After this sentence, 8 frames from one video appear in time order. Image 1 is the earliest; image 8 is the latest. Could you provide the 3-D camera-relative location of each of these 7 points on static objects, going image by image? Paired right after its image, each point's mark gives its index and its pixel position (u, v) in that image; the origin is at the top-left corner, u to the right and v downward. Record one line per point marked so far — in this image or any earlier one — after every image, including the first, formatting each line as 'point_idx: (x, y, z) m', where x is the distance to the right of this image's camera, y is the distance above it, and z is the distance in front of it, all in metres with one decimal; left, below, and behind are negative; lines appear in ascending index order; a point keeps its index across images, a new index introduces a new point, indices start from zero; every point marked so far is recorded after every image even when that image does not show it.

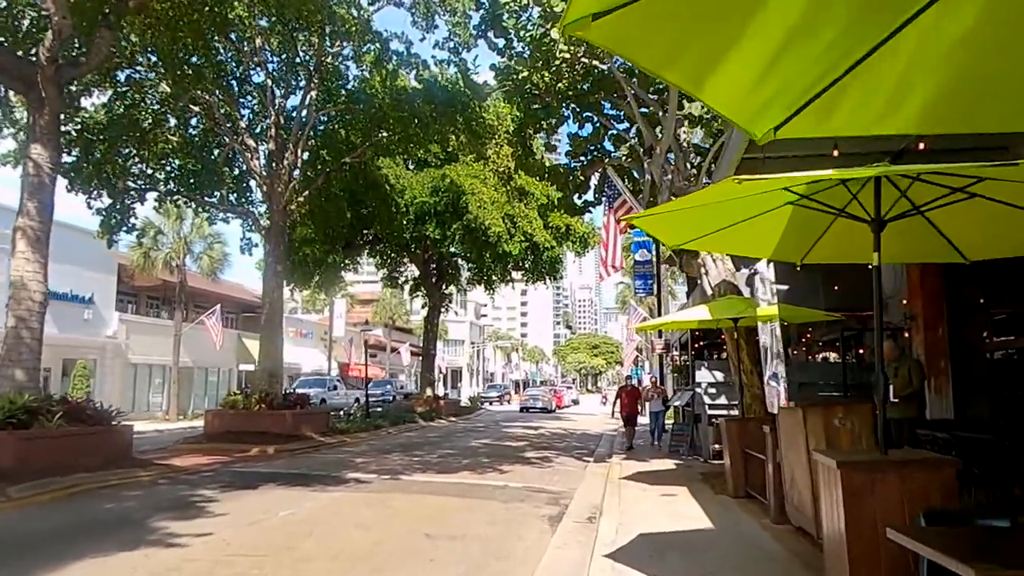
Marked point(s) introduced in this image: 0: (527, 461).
0: (+0.3, -4.0, +17.3) m
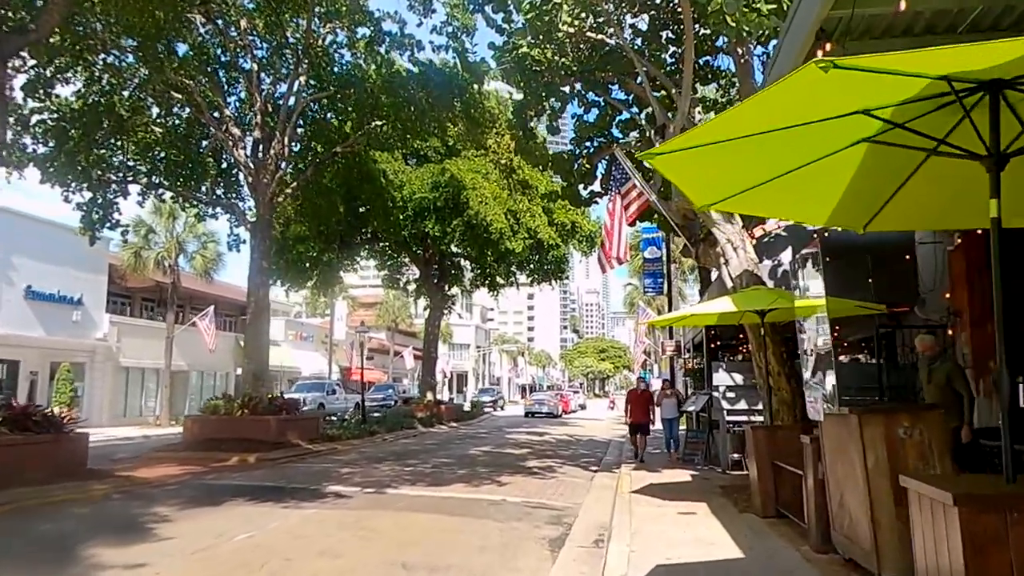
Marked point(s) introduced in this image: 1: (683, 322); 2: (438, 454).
0: (+0.3, -3.9, +15.9) m
1: (+2.5, -0.5, +11.0) m
2: (-1.9, -4.3, +19.3) m
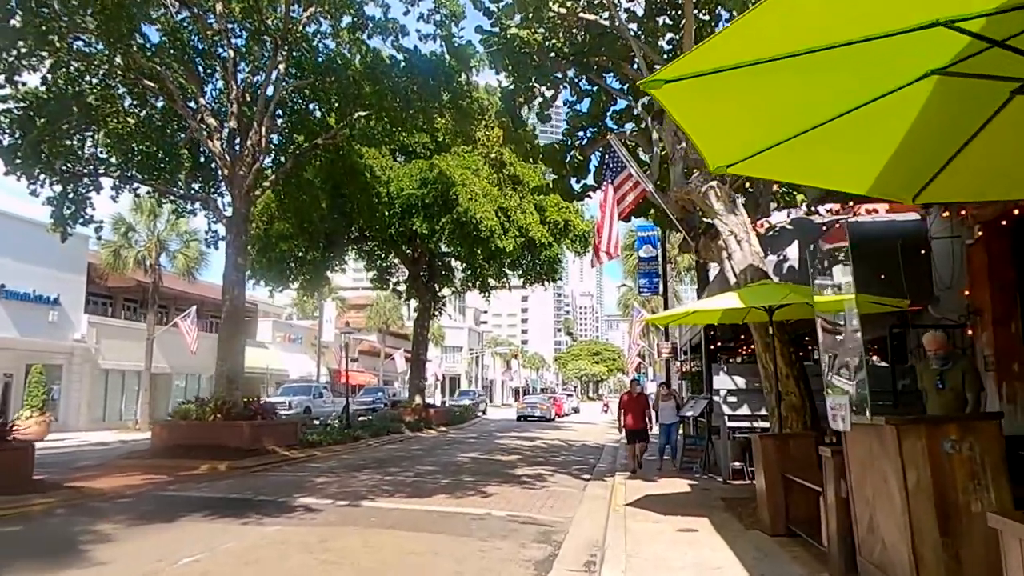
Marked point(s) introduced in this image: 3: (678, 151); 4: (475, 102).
0: (+0.1, -3.9, +15.0) m
1: (+2.3, -0.4, +10.1) m
2: (-2.2, -4.2, +18.4) m
3: (+2.8, +2.3, +12.3) m
4: (-1.0, +4.9, +19.9) m
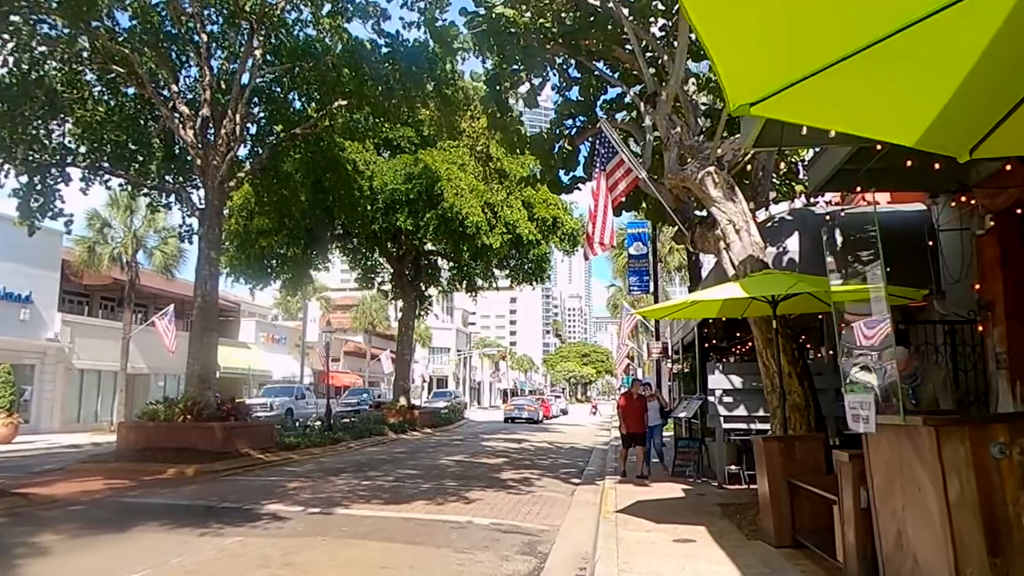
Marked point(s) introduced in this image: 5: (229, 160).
0: (-0.2, -3.7, +14.2) m
1: (+2.1, -0.3, +9.4) m
2: (-2.5, -4.1, +17.6) m
3: (+2.5, +2.4, +11.7) m
4: (-1.3, +5.0, +19.1) m
5: (-6.8, +3.1, +18.0) m
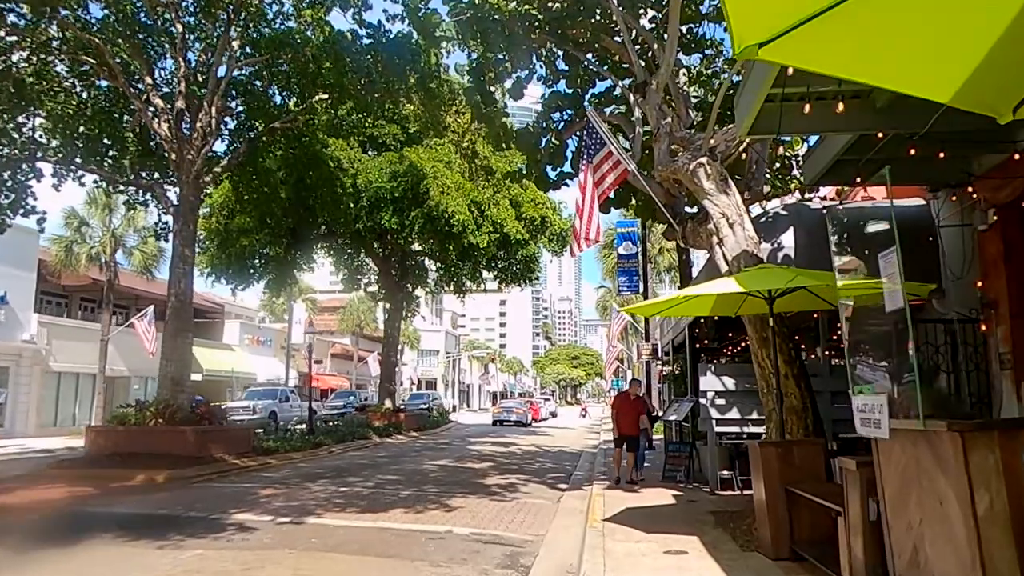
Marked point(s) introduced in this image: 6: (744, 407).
0: (-0.5, -3.7, +13.7) m
1: (+1.9, -0.3, +8.9) m
2: (-2.9, -4.1, +17.0) m
3: (+2.3, +2.4, +11.2) m
4: (-1.7, +5.0, +18.6) m
5: (-7.1, +3.1, +17.4) m
6: (+3.8, -2.0, +12.4) m
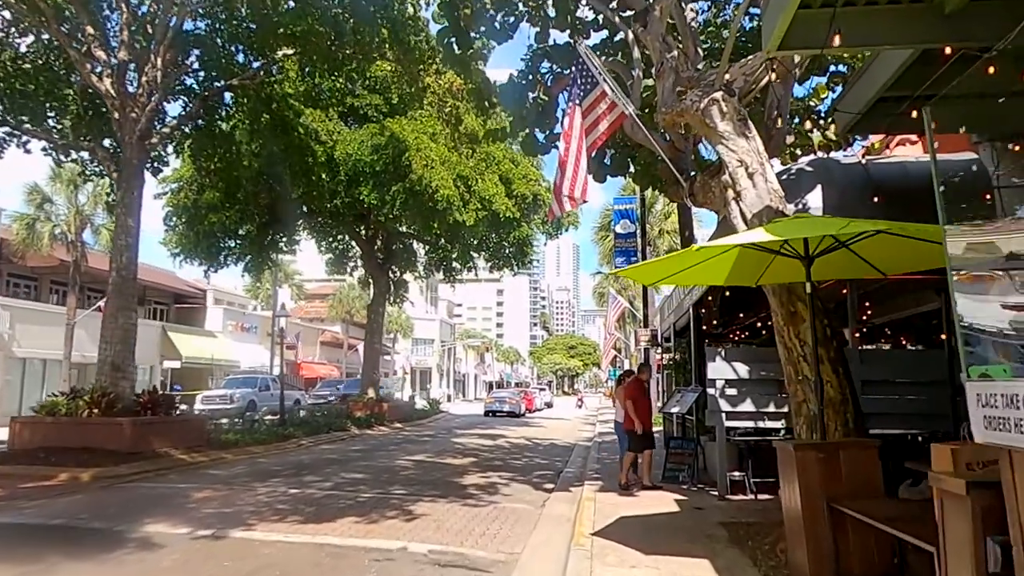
0: (-0.8, -3.3, +11.9) m
1: (+1.5, +0.1, +7.1) m
2: (-3.2, -3.6, +15.2) m
3: (+2.0, +2.8, +9.3) m
4: (-2.0, +5.6, +16.7) m
5: (-7.5, +3.6, +15.5) m
6: (+3.5, -1.6, +10.6) m
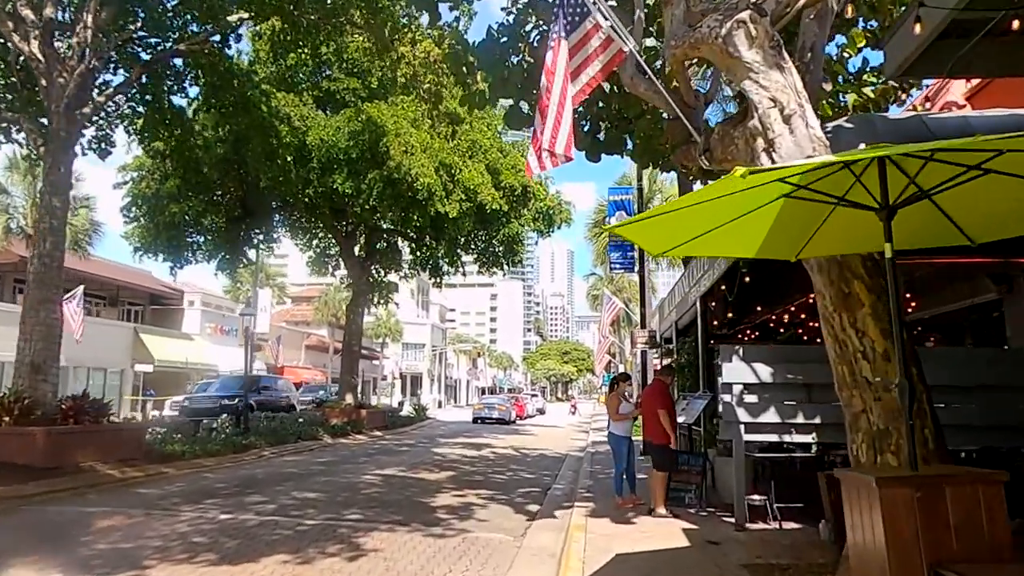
0: (-1.2, -3.1, +10.1) m
1: (+1.3, +0.3, +5.3) m
2: (-3.6, -3.5, +13.3) m
3: (+1.7, +3.0, +7.5) m
4: (-2.3, +5.7, +14.9) m
5: (-7.8, +3.8, +13.6) m
6: (+3.2, -1.4, +8.8) m
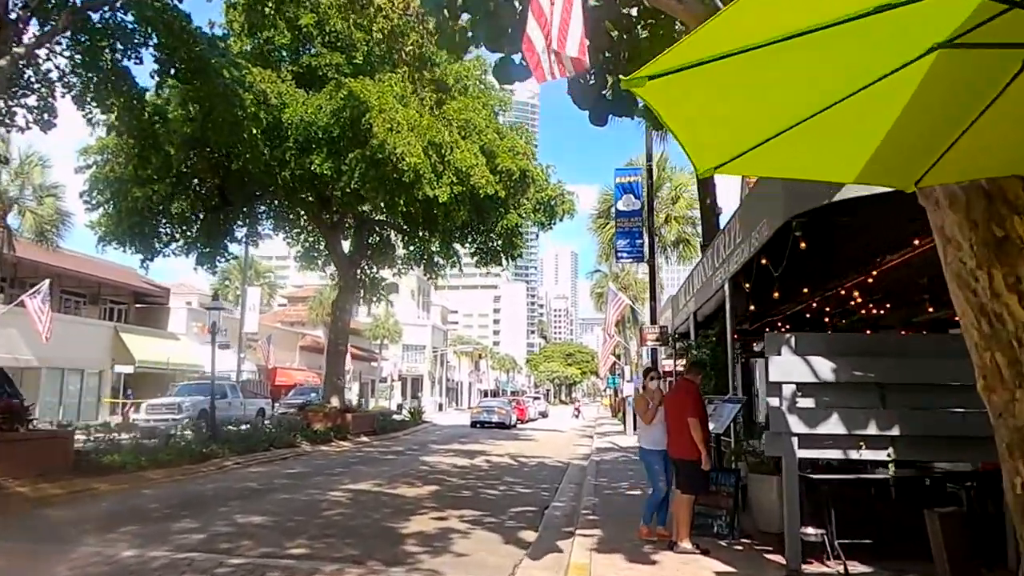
0: (-1.3, -2.8, +8.0) m
1: (+1.1, +0.6, +3.2) m
2: (-3.7, -3.2, +11.3) m
3: (+1.5, +3.3, +5.5) m
4: (-2.5, +5.9, +12.9) m
5: (-7.9, +4.0, +11.6) m
6: (+3.0, -1.1, +6.7) m
